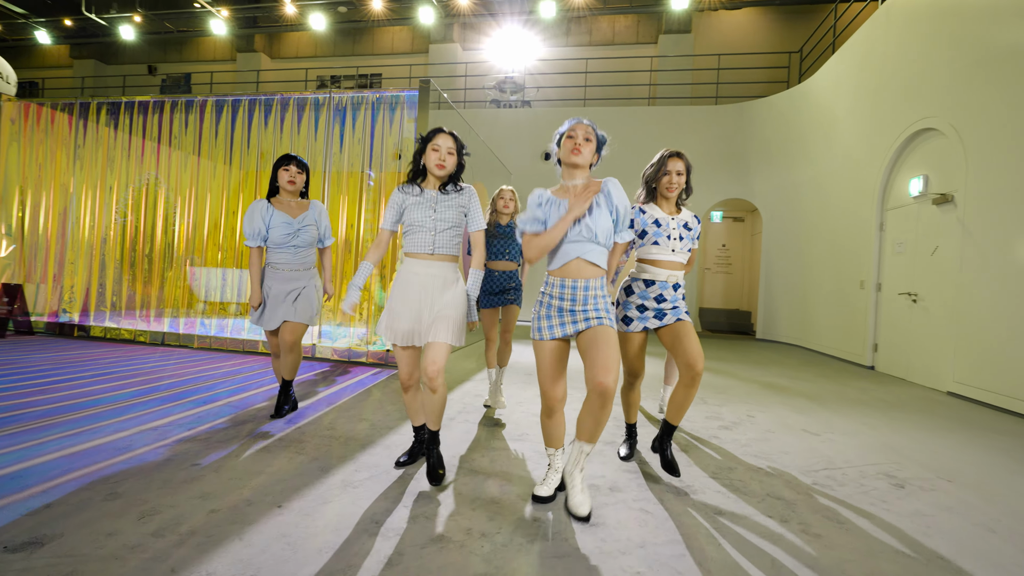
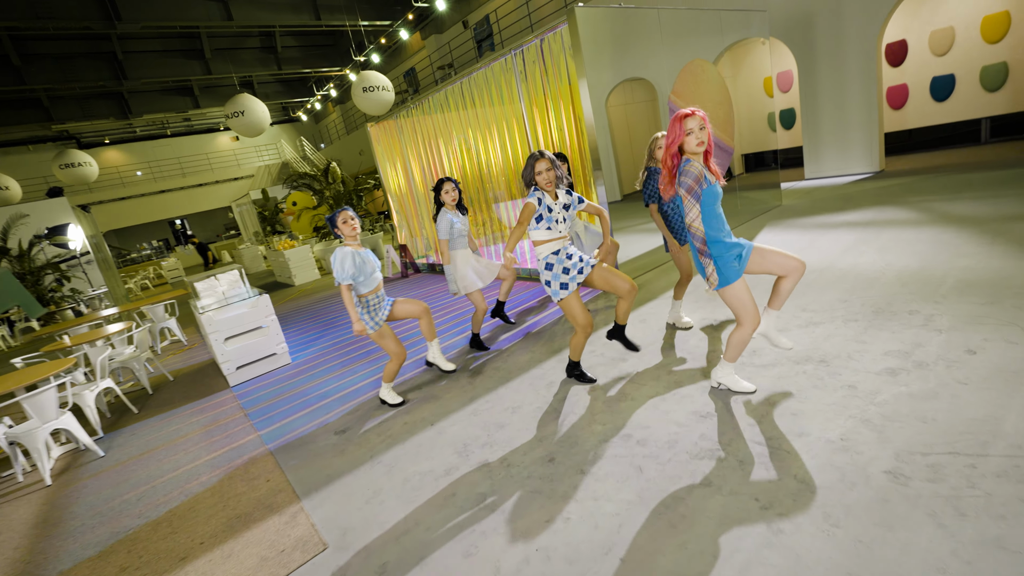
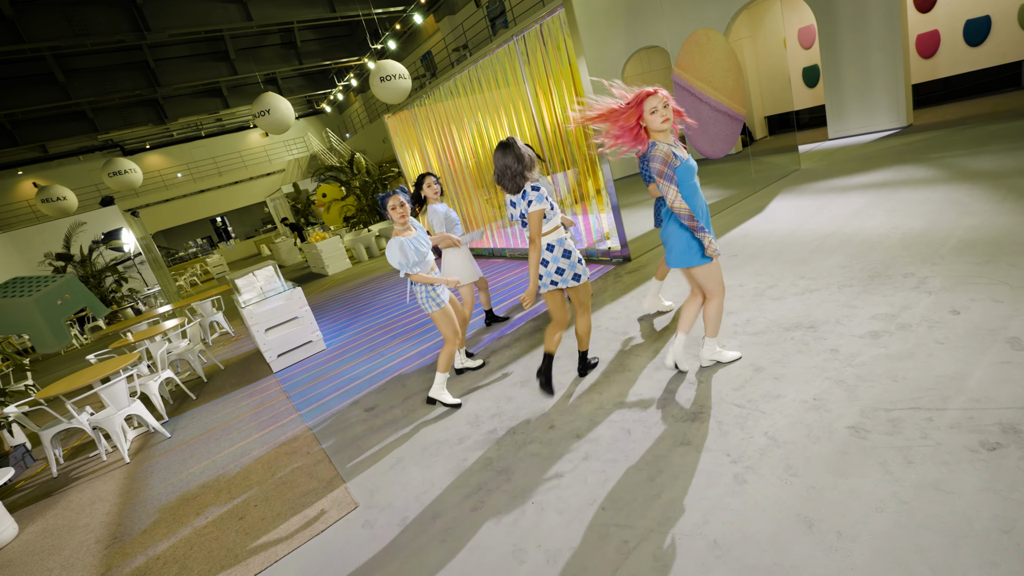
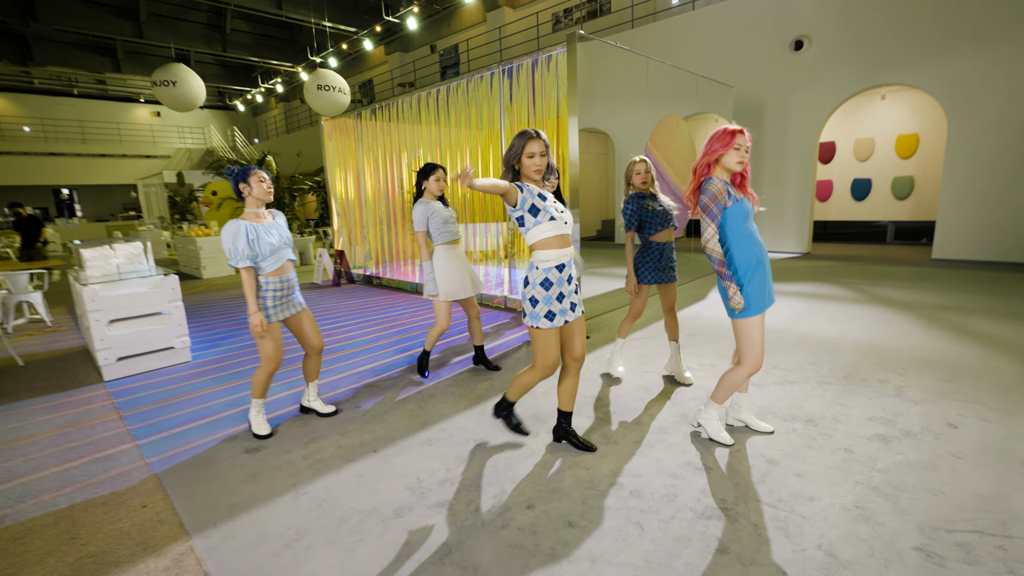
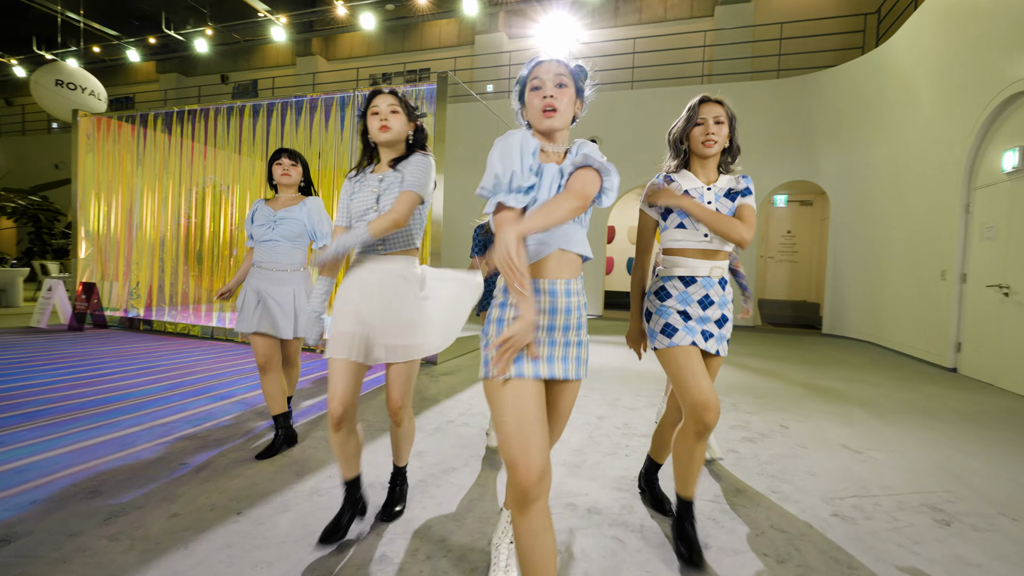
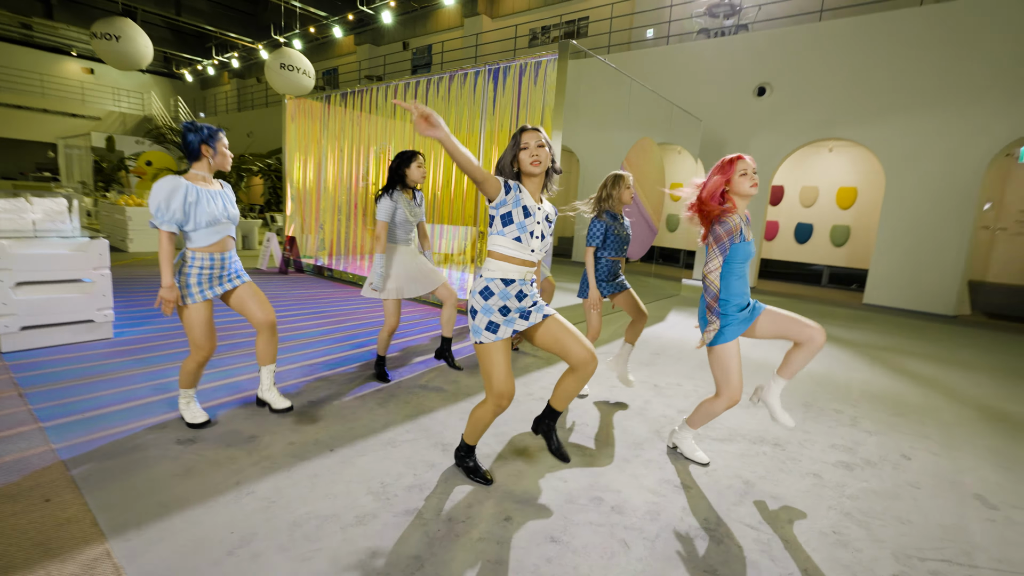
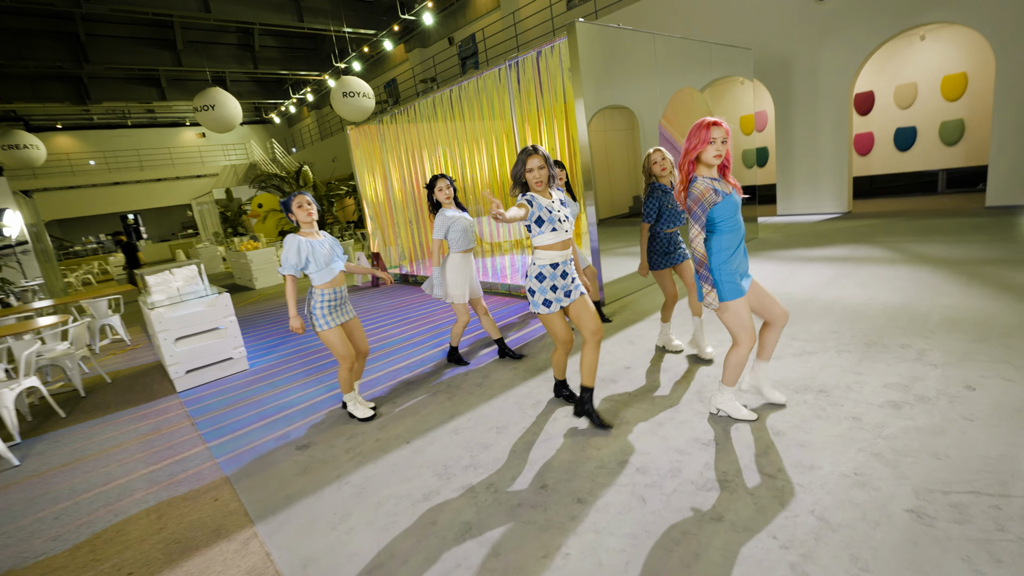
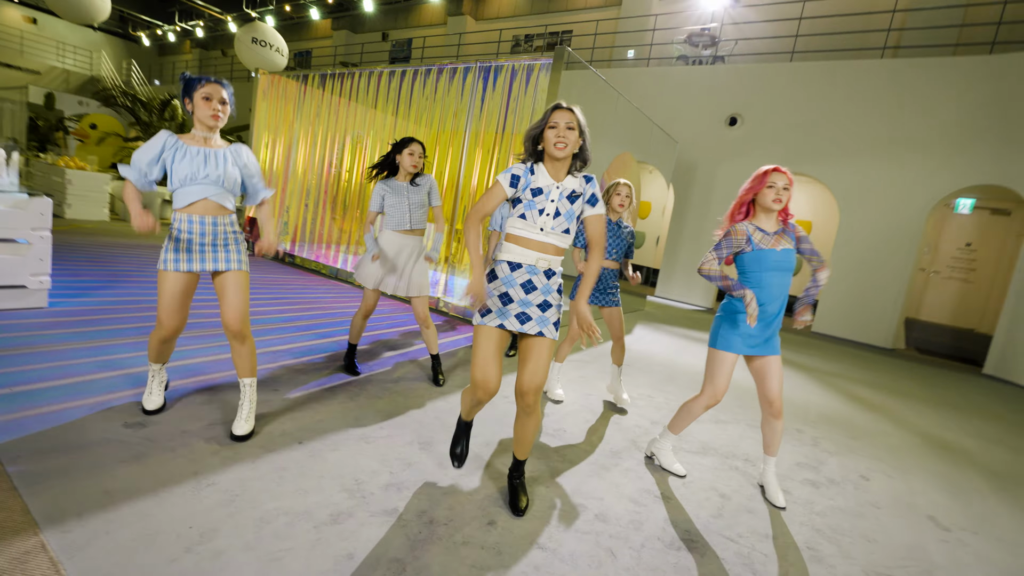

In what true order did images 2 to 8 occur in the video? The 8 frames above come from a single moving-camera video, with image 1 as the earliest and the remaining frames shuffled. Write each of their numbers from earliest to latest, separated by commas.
5, 3, 2, 7, 4, 6, 8
